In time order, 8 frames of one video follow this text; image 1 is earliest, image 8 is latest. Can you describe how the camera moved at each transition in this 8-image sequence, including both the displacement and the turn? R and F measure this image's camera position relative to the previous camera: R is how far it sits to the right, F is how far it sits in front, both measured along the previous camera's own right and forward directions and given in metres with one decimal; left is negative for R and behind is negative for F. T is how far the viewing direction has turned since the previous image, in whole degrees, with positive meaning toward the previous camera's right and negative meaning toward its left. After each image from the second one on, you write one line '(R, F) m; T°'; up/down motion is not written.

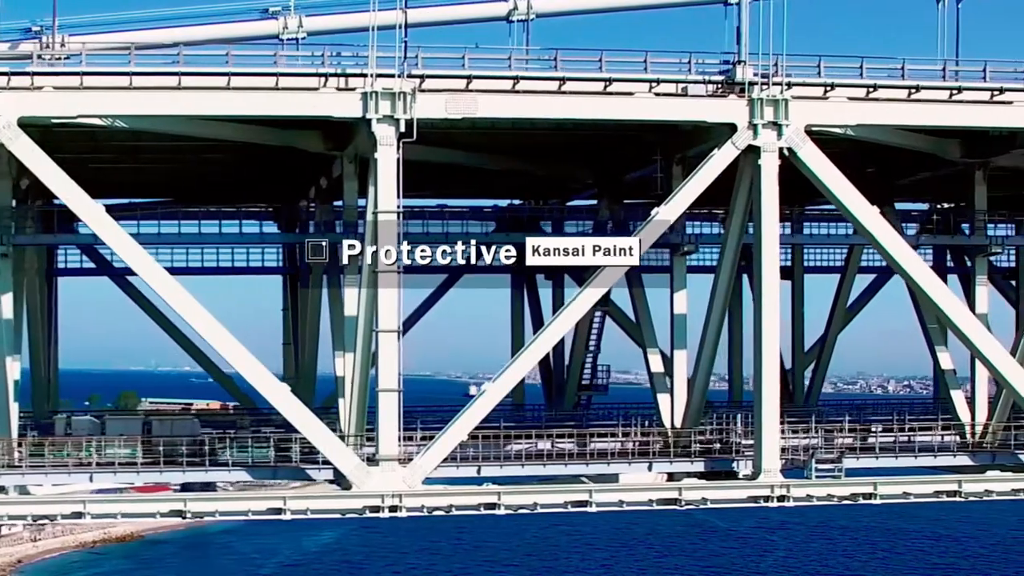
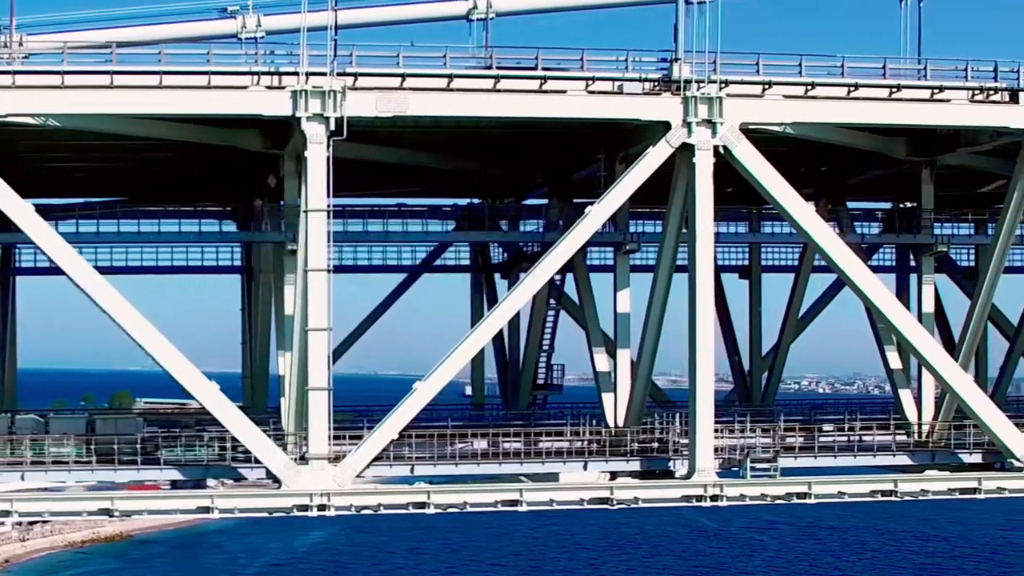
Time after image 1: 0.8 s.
(+0.8, 0.0) m; -1°
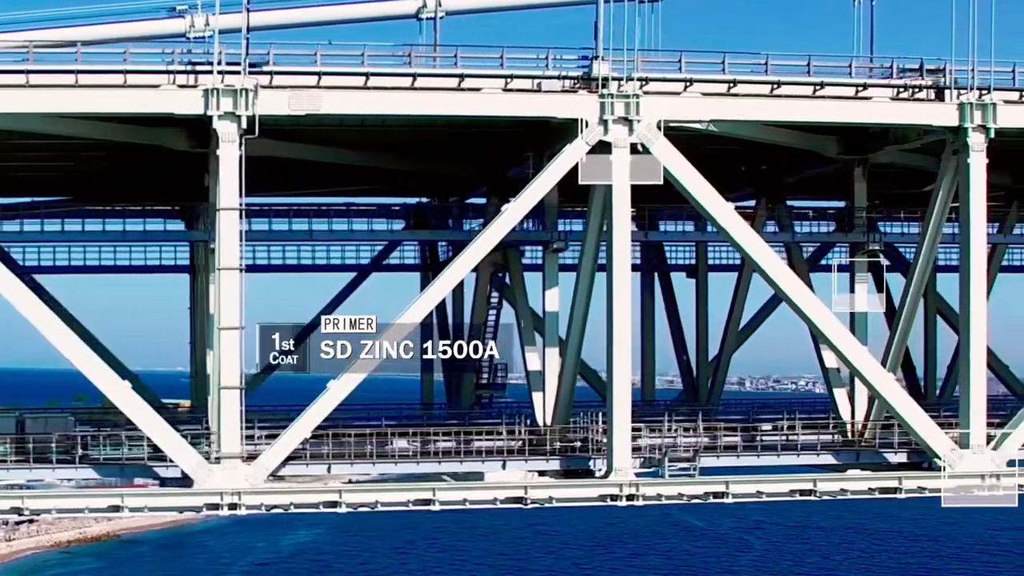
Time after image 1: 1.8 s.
(+1.0, +0.1) m; -1°
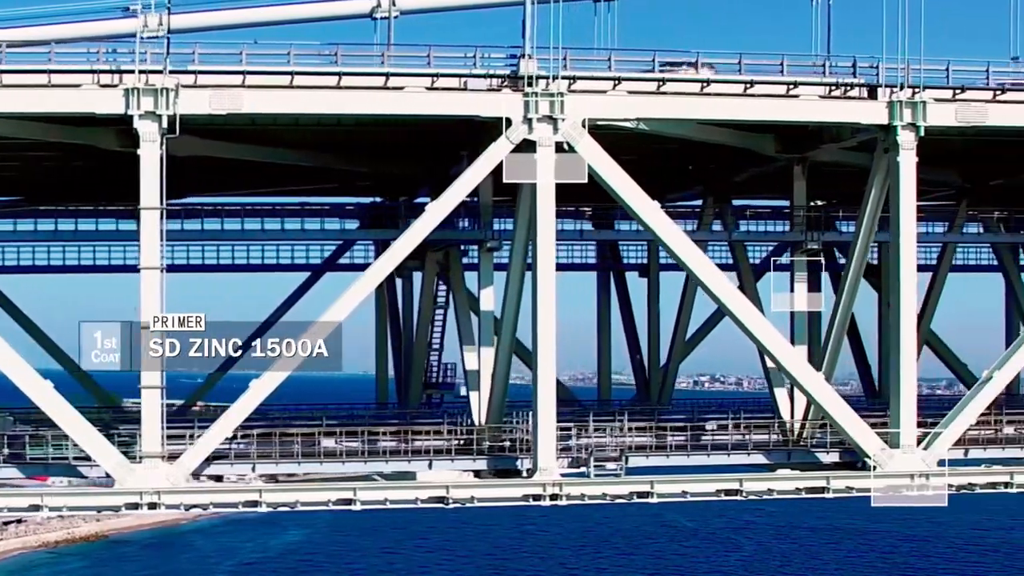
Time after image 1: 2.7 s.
(+0.9, +0.1) m; -1°
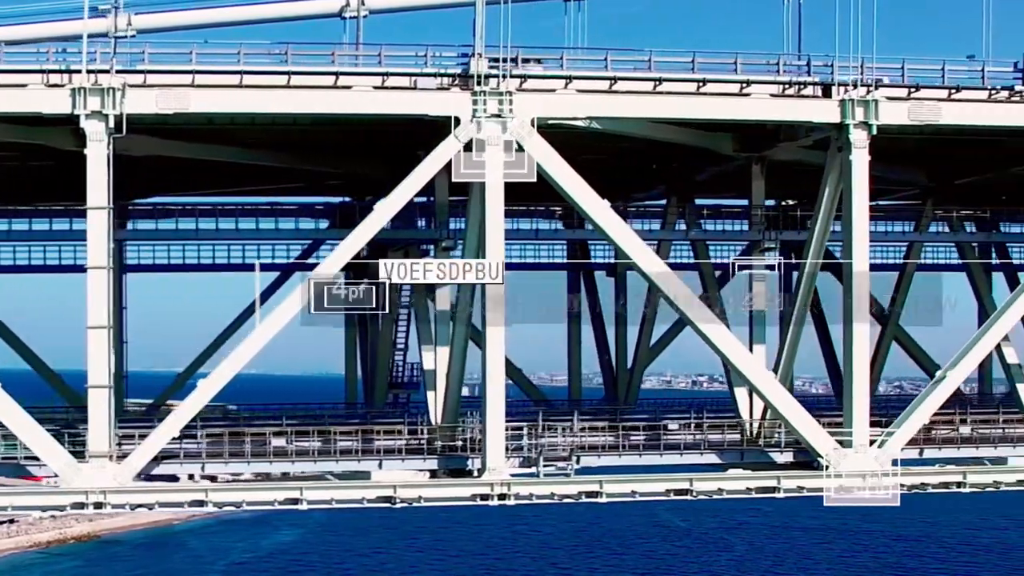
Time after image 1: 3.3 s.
(+0.6, 0.0) m; 0°
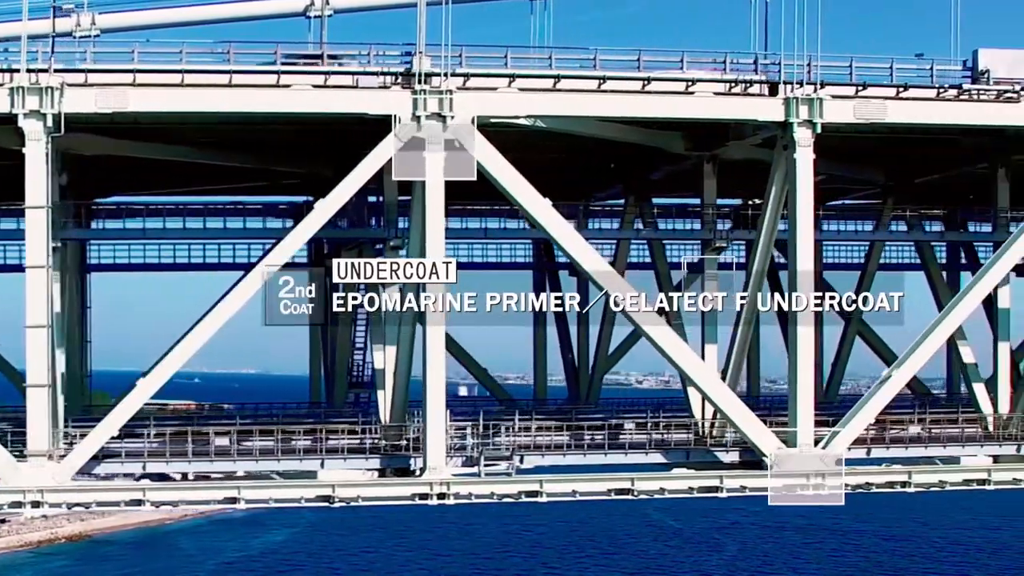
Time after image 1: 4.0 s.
(+0.7, 0.0) m; -1°
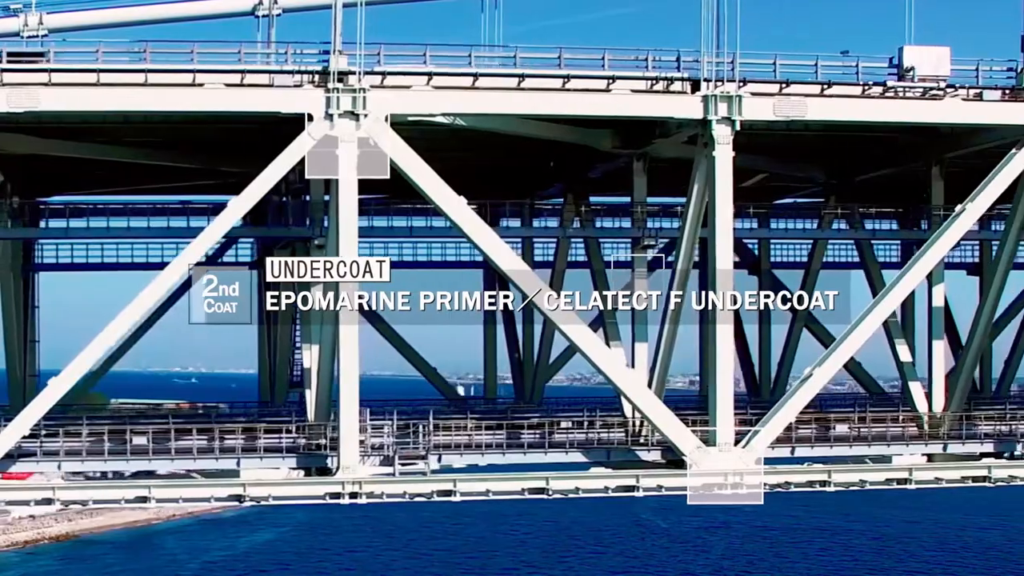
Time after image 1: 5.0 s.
(+1.0, +0.1) m; -1°
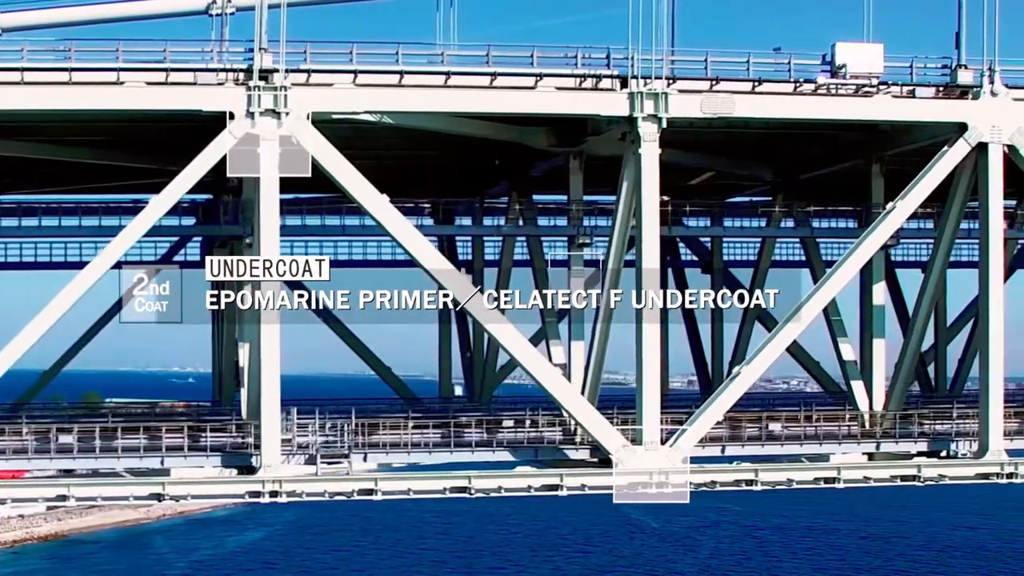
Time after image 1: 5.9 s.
(+0.9, +0.1) m; -1°
